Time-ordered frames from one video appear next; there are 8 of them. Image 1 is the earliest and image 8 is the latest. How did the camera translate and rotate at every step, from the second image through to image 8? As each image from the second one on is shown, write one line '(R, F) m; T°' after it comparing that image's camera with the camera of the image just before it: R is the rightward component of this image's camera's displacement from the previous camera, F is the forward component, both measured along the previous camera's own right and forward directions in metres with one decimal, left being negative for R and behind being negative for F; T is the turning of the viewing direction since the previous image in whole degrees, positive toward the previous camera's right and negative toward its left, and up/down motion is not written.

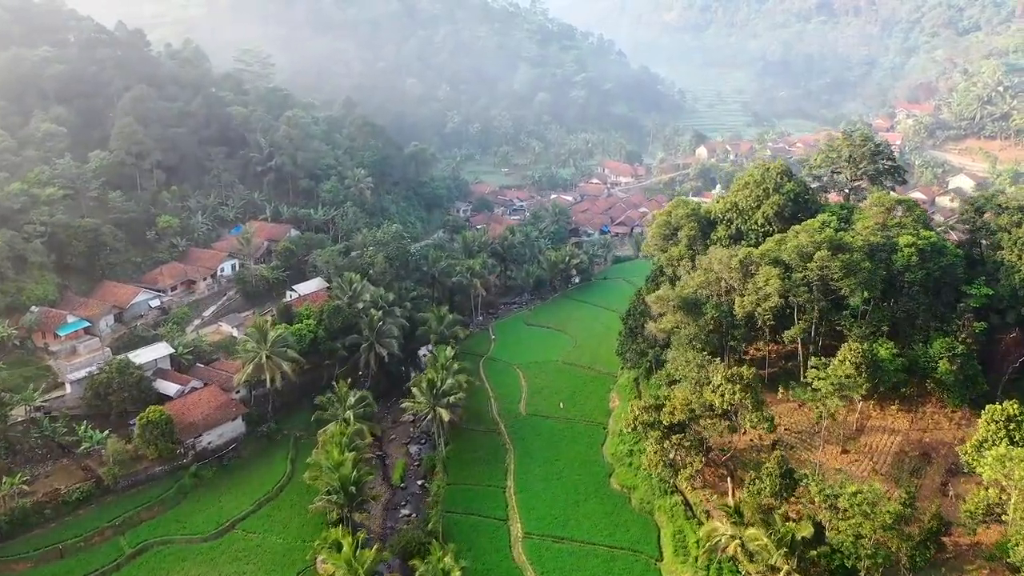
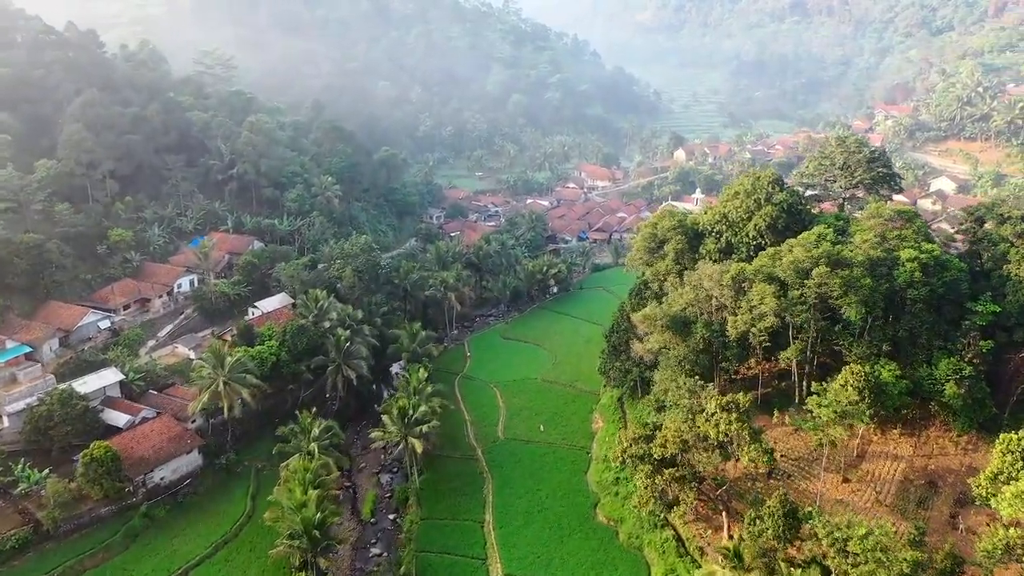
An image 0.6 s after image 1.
(0.0, +2.1) m; +2°
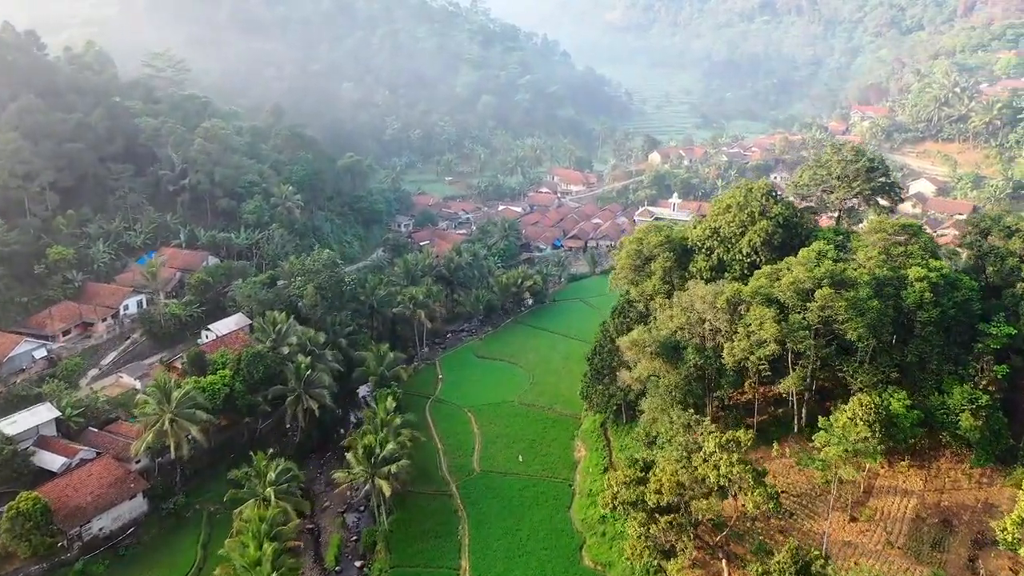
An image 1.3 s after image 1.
(-0.1, +2.5) m; +2°
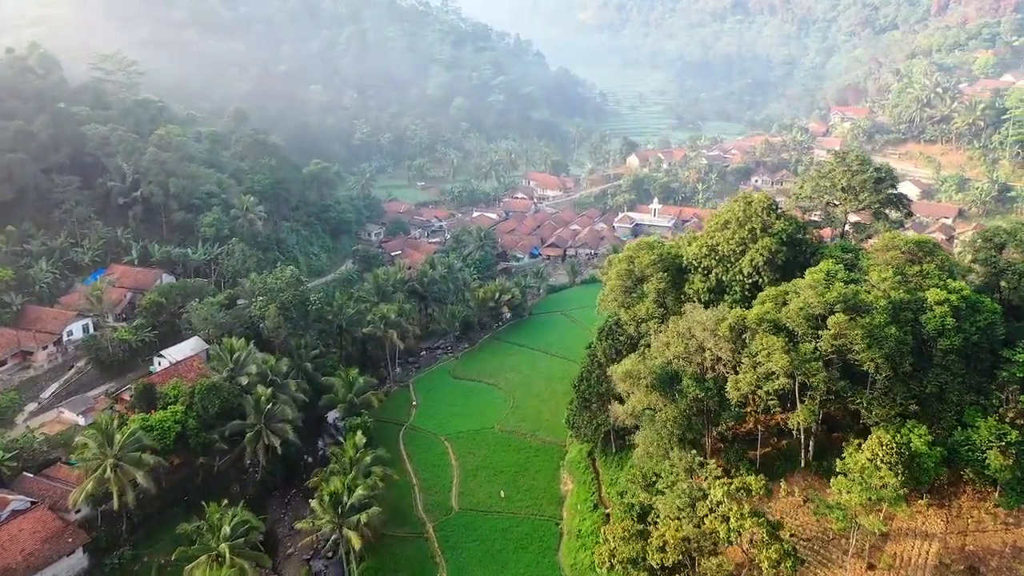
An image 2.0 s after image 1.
(-0.2, +2.5) m; +2°
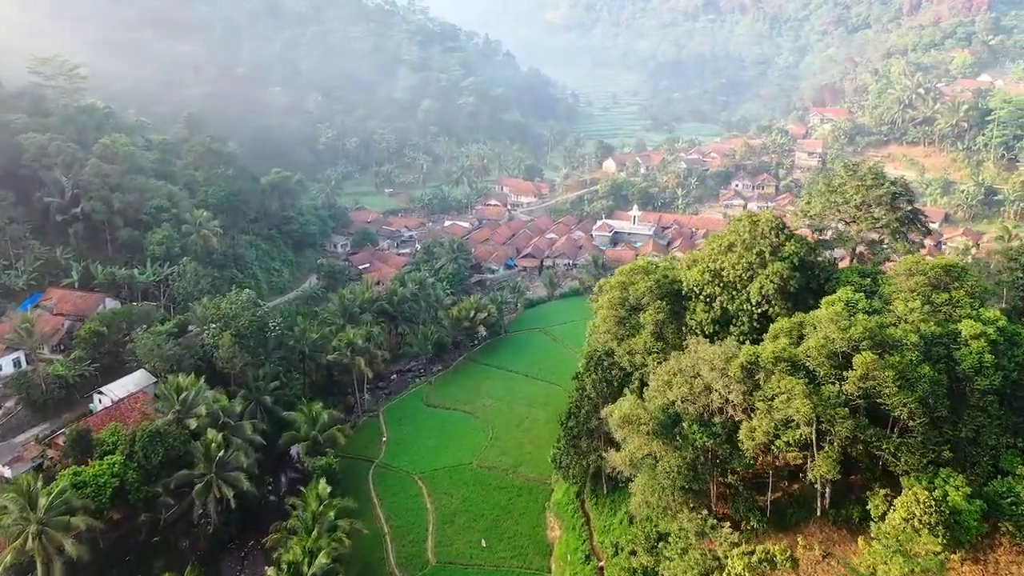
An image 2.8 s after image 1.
(-0.3, +2.9) m; +2°
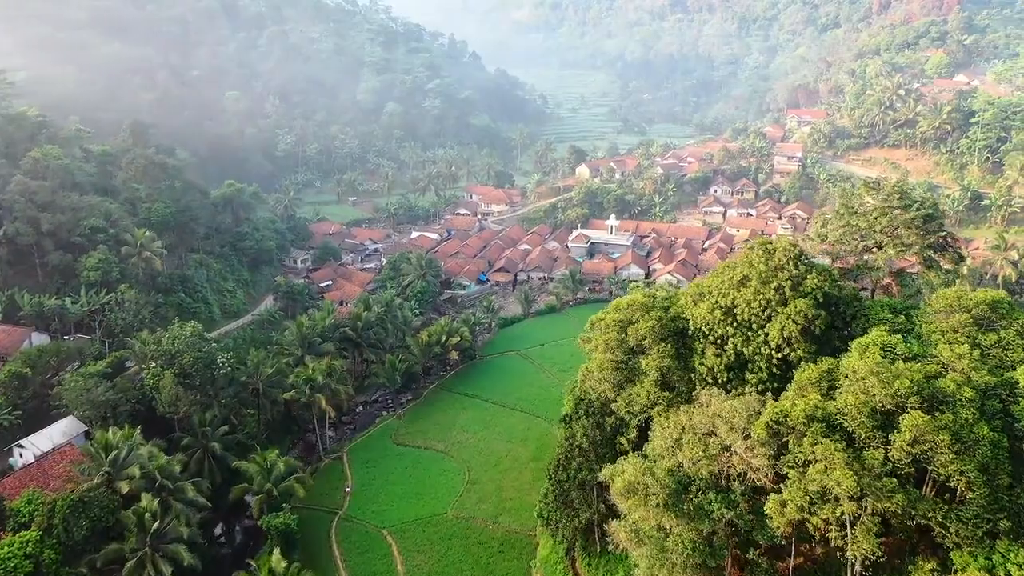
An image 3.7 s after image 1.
(-0.3, +3.2) m; +2°
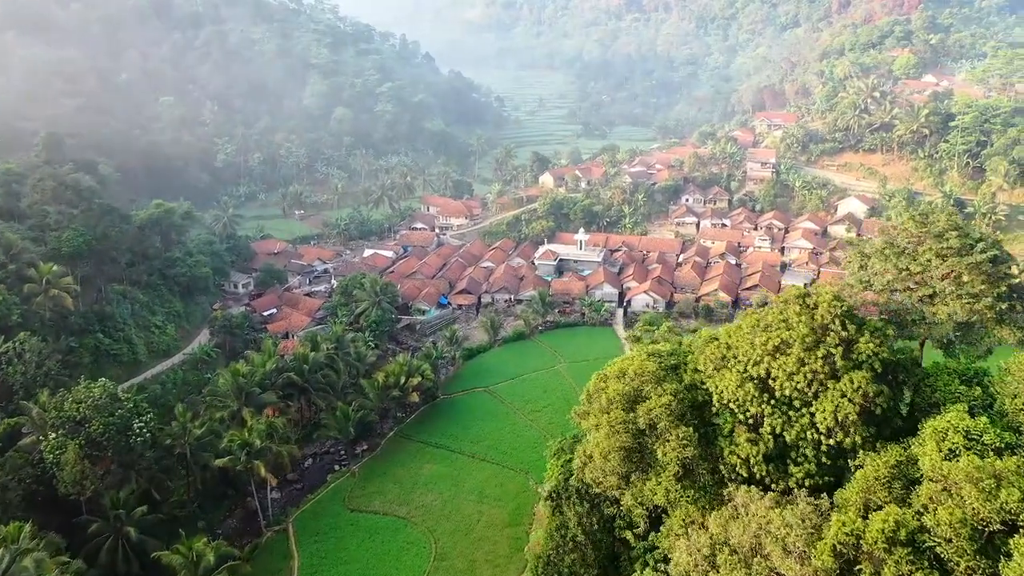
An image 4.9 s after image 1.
(-0.5, +4.3) m; +3°
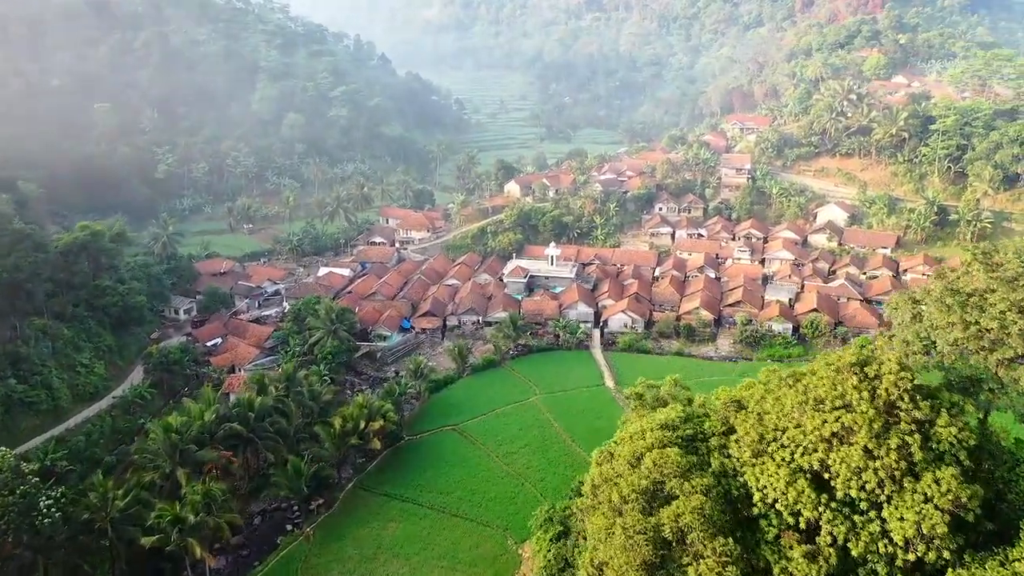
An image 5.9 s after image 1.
(-0.4, +3.6) m; +3°
